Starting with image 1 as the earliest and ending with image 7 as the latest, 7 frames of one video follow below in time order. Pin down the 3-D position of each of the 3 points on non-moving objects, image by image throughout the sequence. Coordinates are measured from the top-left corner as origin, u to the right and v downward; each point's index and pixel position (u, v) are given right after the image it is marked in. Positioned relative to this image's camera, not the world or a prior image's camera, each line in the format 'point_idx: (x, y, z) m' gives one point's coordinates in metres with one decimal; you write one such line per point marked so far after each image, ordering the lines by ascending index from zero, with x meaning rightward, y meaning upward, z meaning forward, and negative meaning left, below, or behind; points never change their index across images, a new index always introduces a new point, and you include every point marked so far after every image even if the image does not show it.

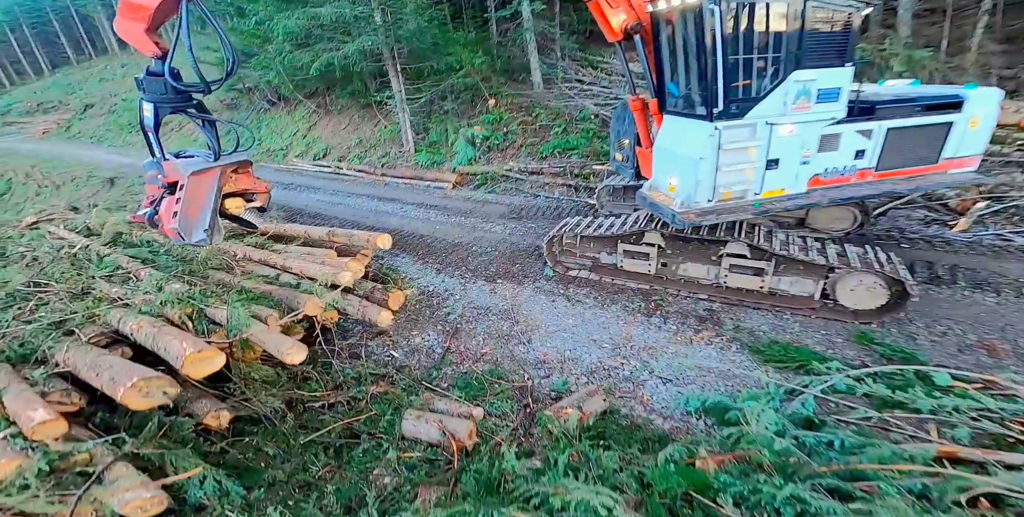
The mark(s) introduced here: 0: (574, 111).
0: (+1.8, +4.4, +10.4) m
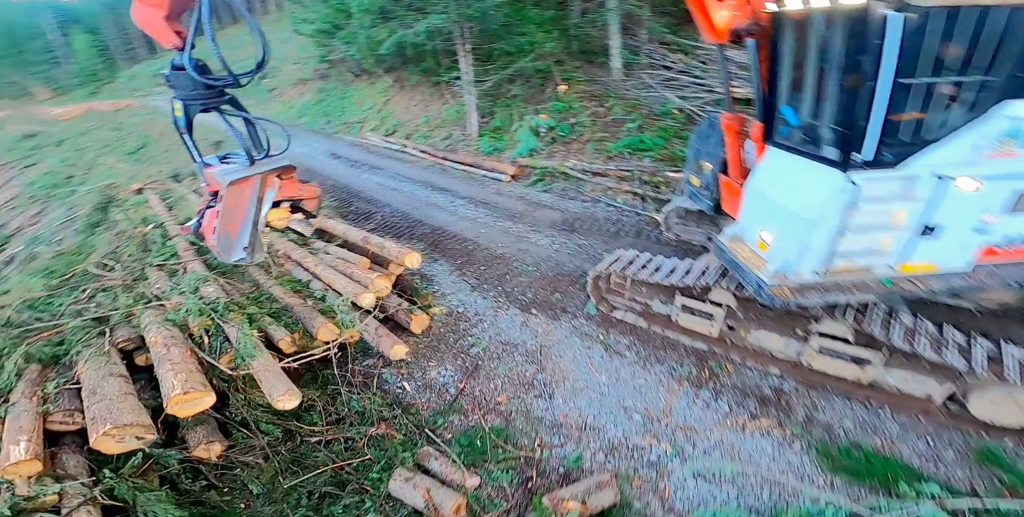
0: (+3.7, +4.0, +9.4) m
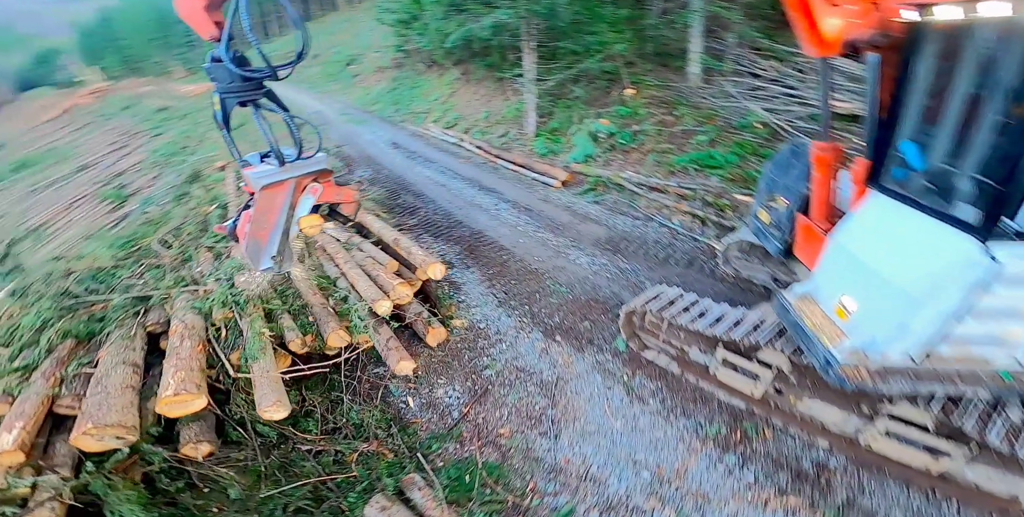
0: (+5.1, +3.3, +8.6) m
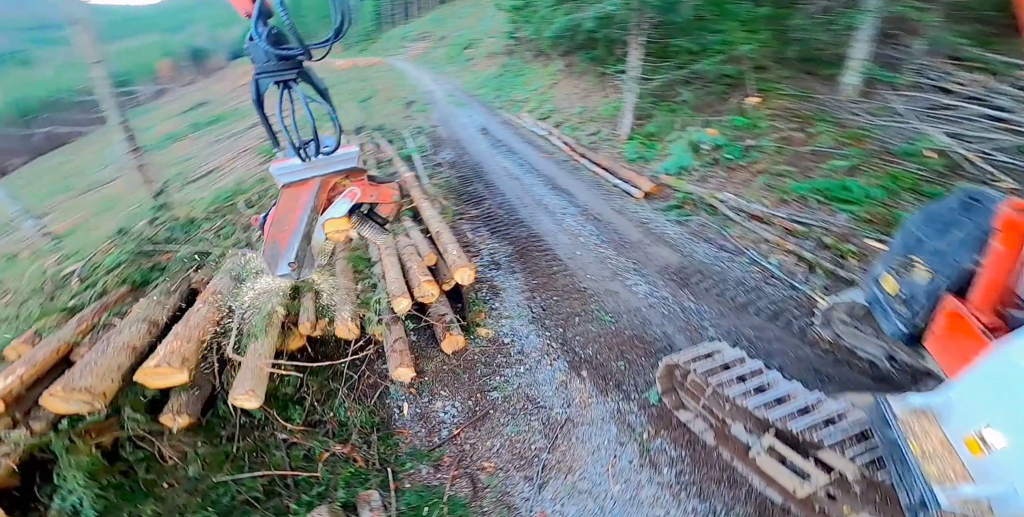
0: (+6.9, +2.1, +7.0) m
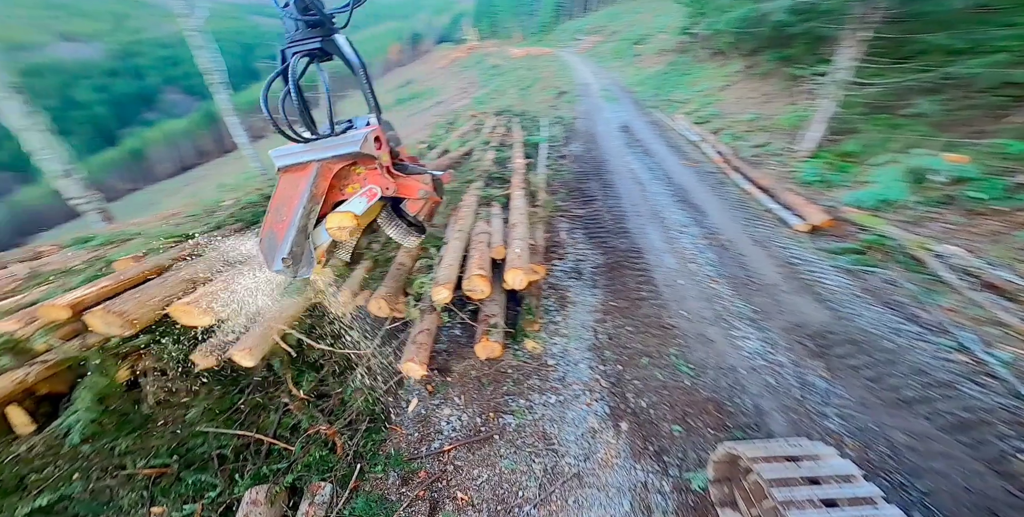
0: (+8.3, +0.4, +4.3) m
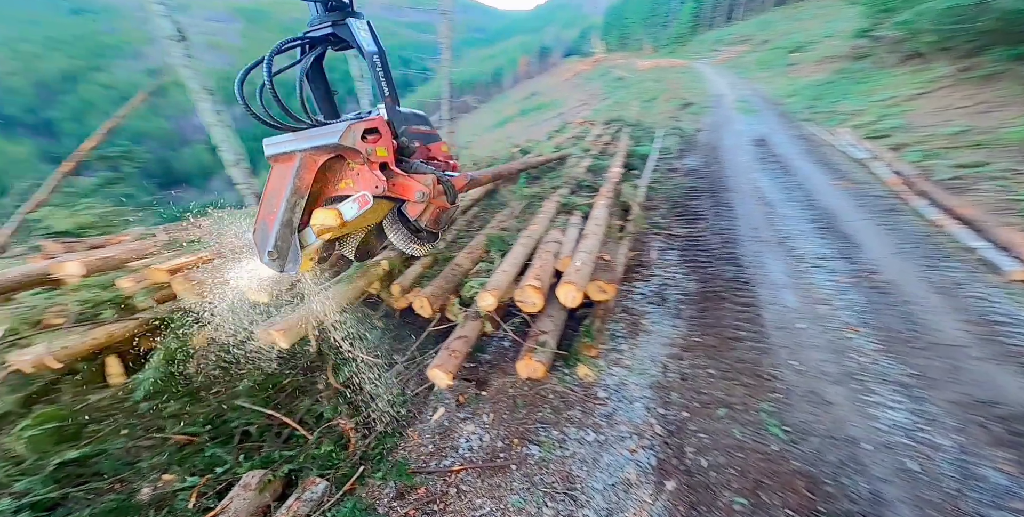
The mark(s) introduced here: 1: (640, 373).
0: (+8.6, -0.5, +2.1) m
1: (+1.2, -1.1, +3.7) m
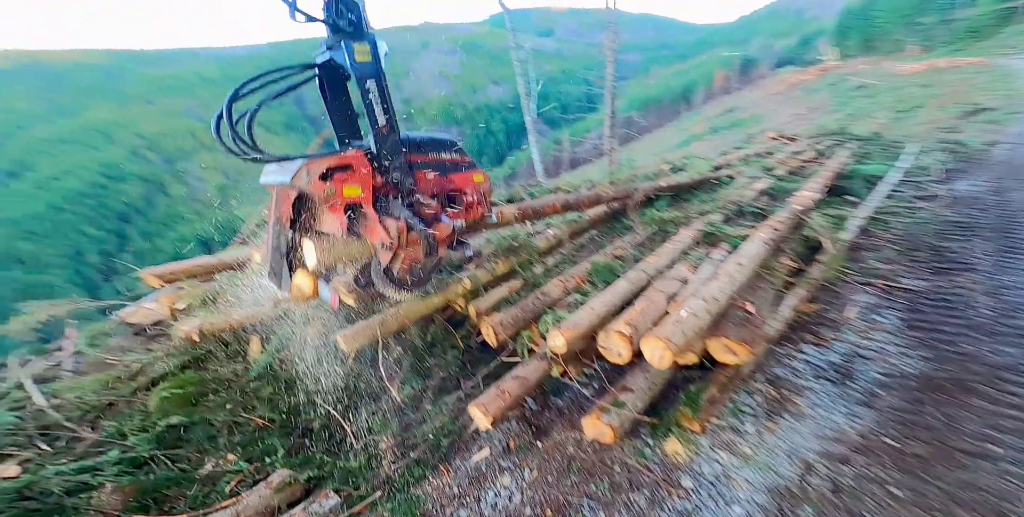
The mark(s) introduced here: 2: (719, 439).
0: (+8.0, -1.8, -1.4) m
1: (+1.7, -1.7, +2.9) m
2: (+1.5, -1.6, +3.2) m
